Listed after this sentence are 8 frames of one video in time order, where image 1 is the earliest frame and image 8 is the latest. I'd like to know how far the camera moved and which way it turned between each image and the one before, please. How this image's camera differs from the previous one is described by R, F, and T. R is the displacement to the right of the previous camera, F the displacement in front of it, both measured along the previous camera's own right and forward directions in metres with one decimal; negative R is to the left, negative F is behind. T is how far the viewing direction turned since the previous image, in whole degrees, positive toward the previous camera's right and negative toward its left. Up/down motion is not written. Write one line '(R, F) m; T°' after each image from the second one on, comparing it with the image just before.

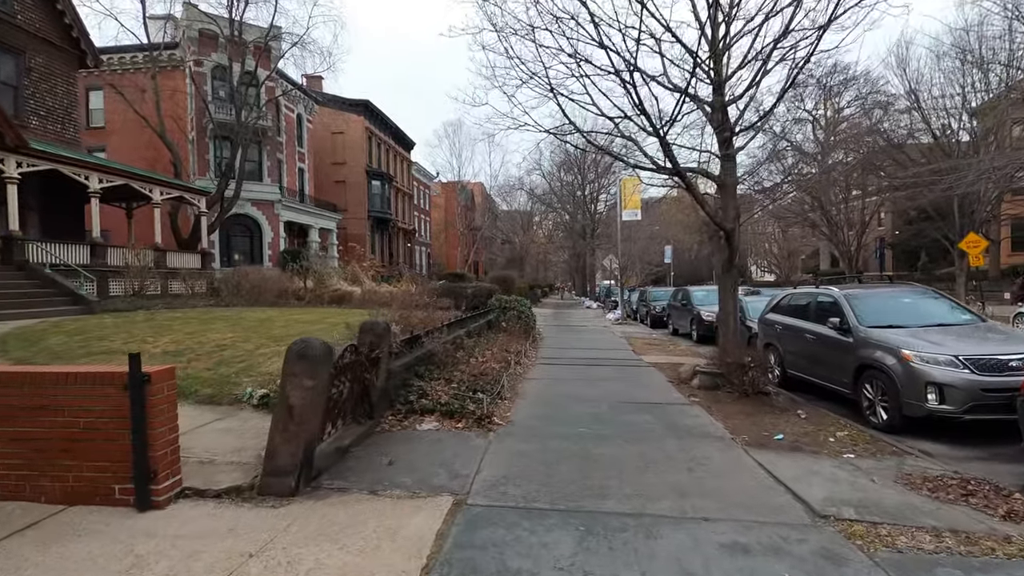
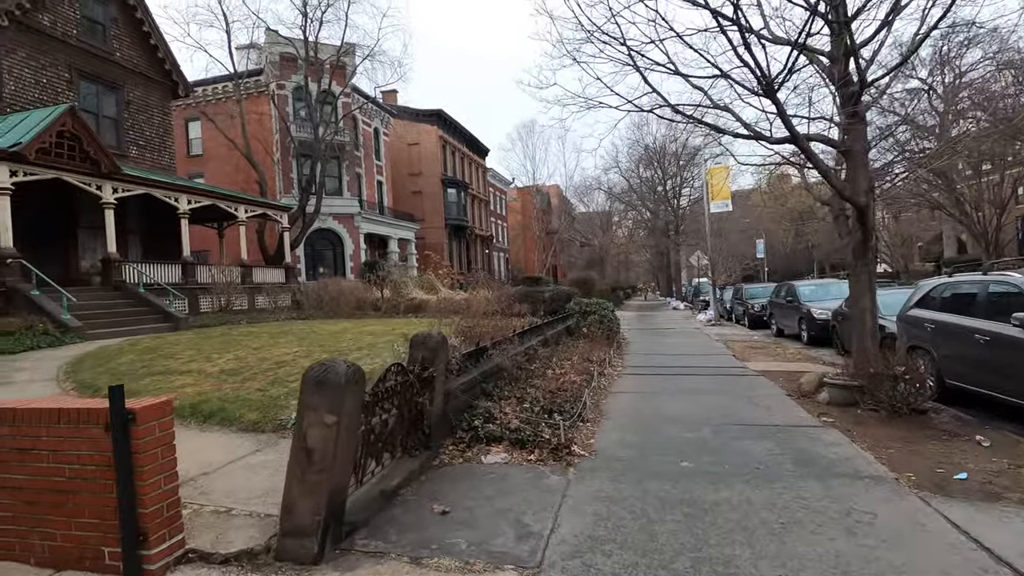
(0.0, +1.0) m; -9°
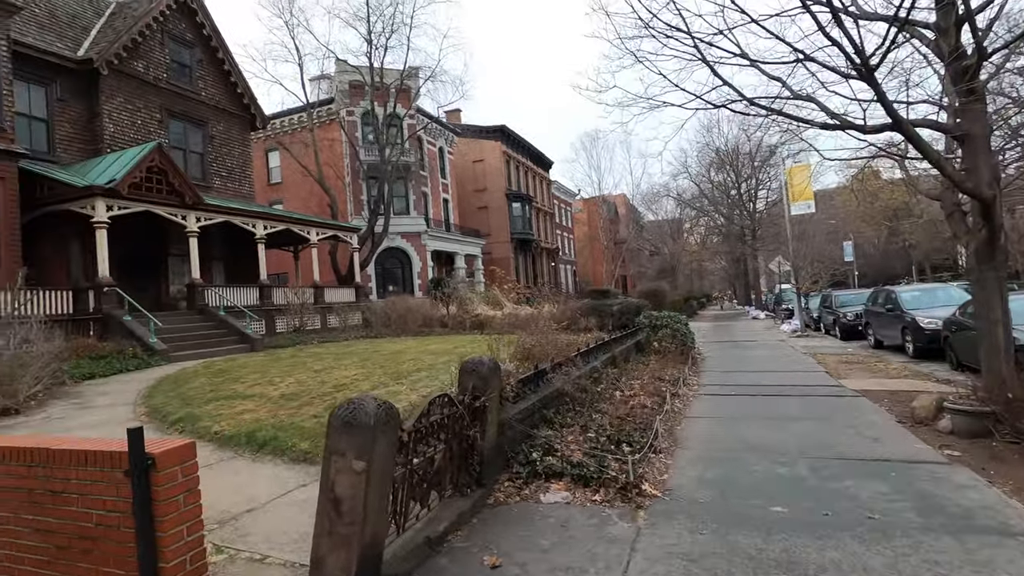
(+0.1, +0.4) m; -7°
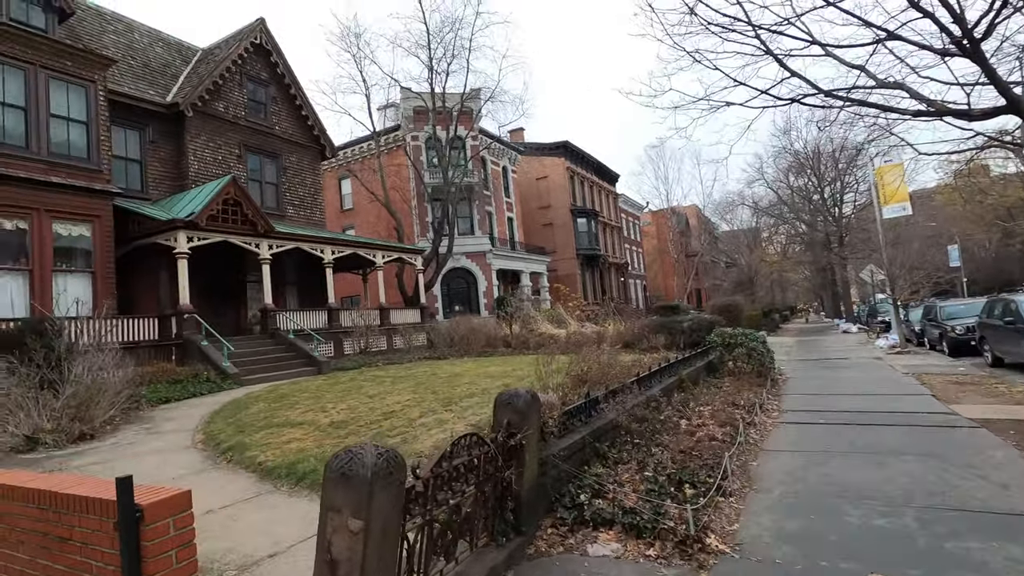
(+0.2, +0.4) m; -7°
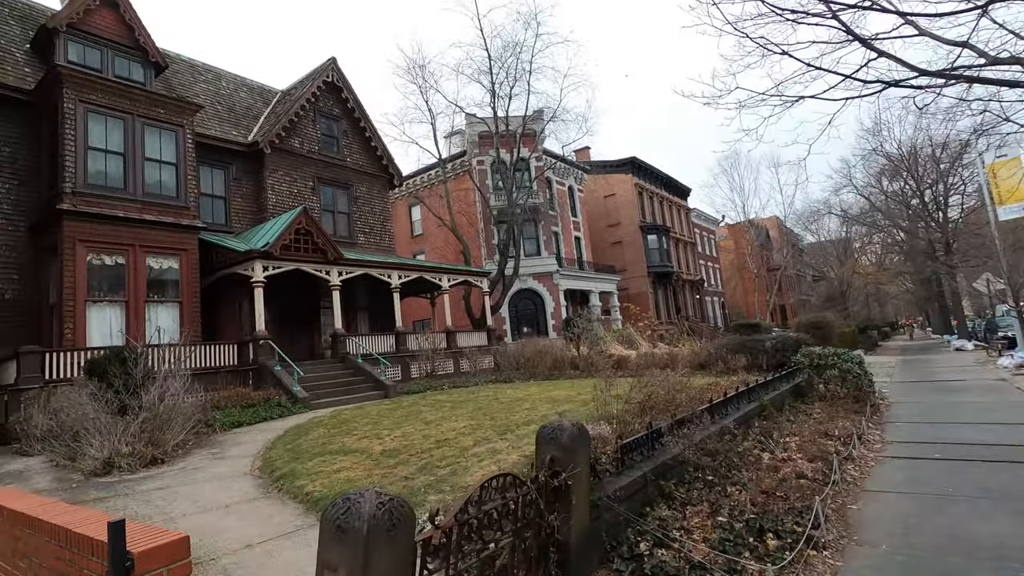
(+0.2, +0.4) m; -8°
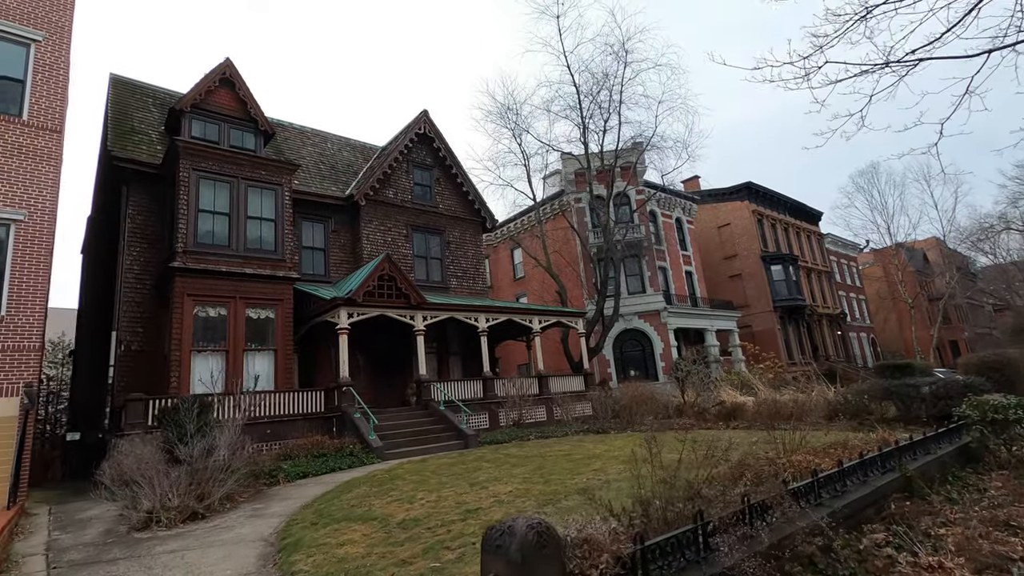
(+0.9, +1.1) m; -13°
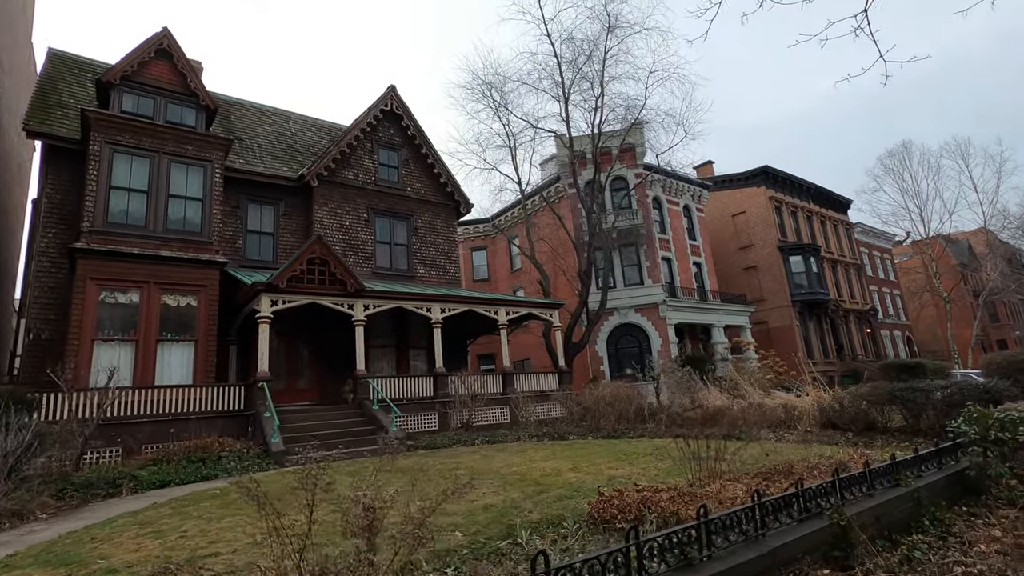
(+2.2, +1.8) m; -3°
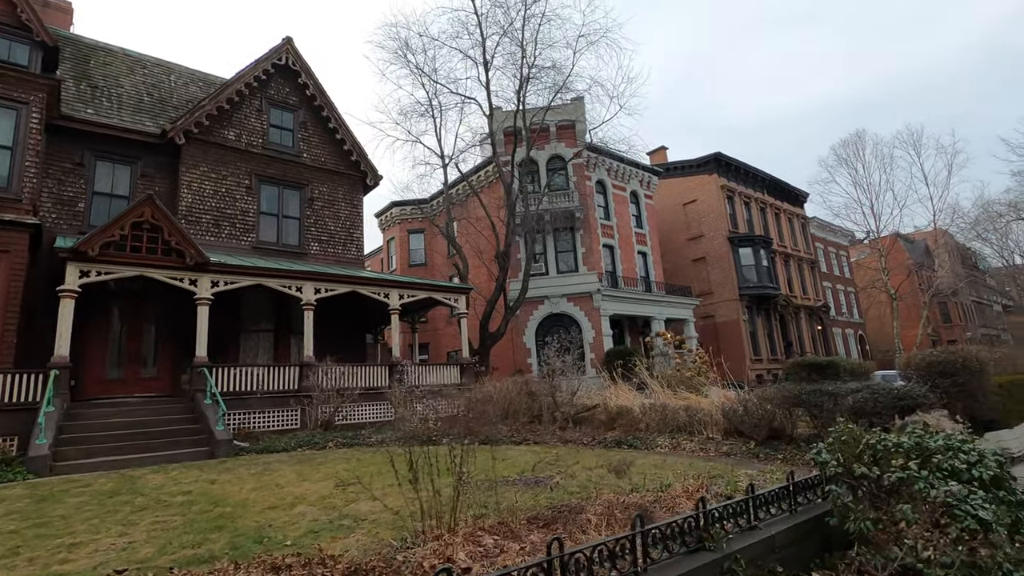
(+2.3, +1.9) m; +2°
